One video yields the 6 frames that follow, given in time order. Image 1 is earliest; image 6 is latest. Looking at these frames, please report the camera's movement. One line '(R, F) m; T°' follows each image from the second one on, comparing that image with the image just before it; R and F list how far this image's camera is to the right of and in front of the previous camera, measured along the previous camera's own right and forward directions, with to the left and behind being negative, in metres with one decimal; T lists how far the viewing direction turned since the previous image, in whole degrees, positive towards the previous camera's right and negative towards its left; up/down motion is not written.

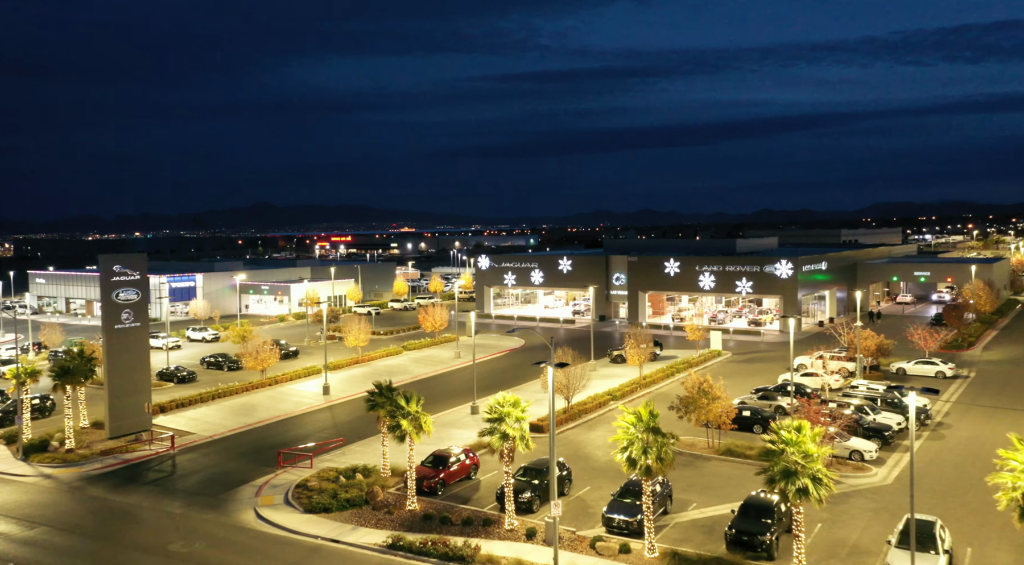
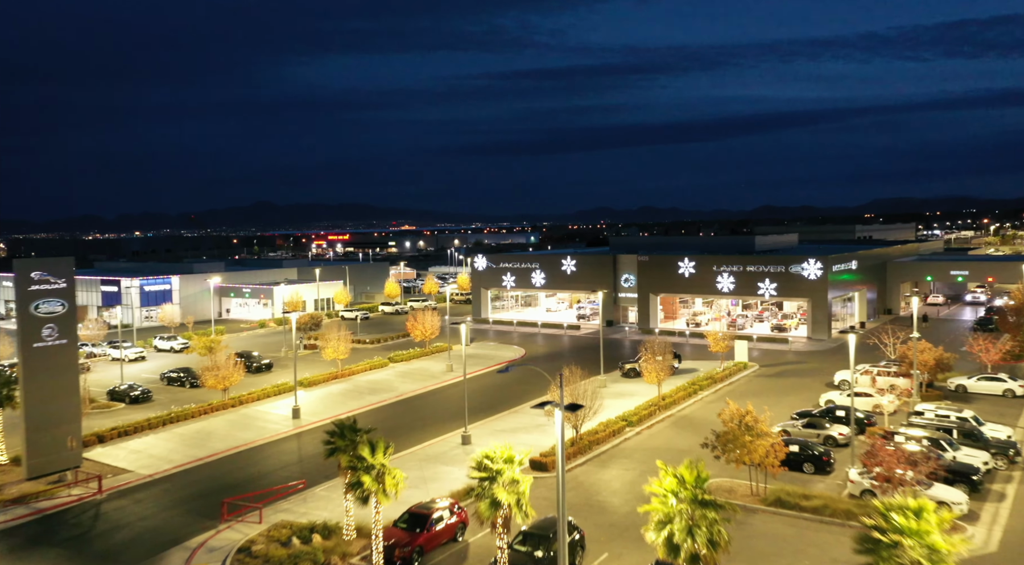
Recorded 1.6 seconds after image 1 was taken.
(+0.1, +5.5) m; 0°
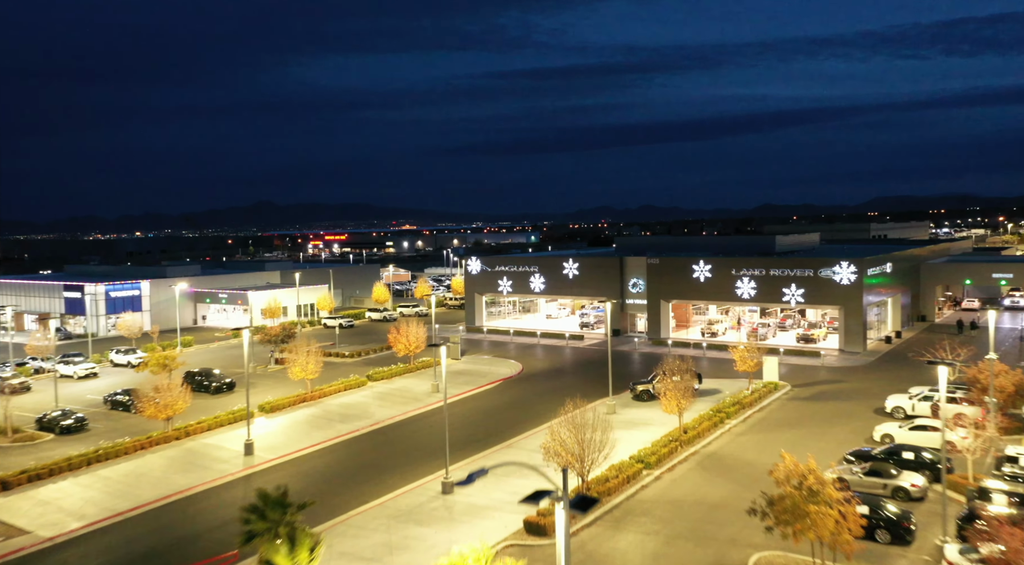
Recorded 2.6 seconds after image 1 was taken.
(+0.3, +5.6) m; 0°
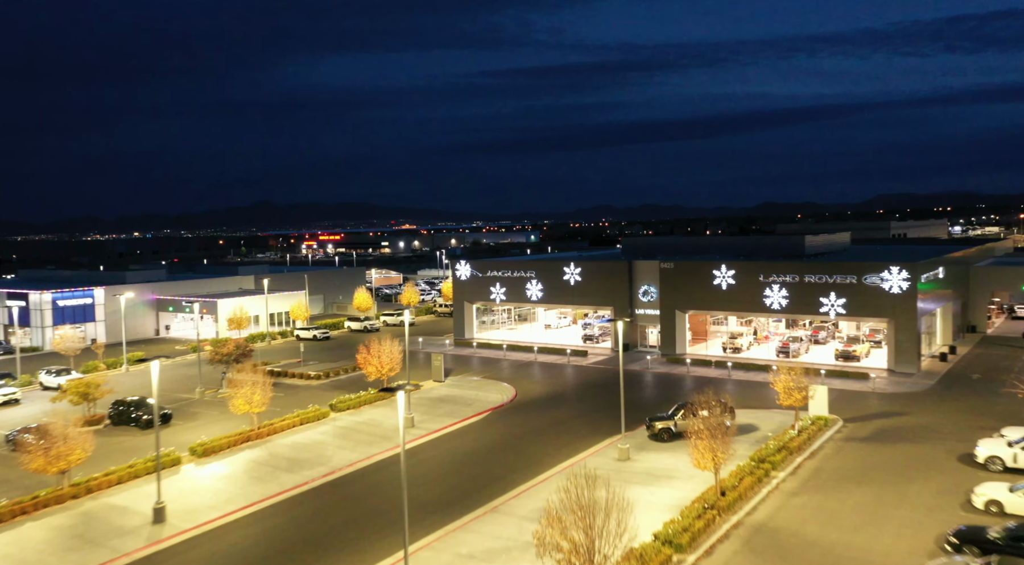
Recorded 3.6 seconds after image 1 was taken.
(+0.4, +6.8) m; 0°
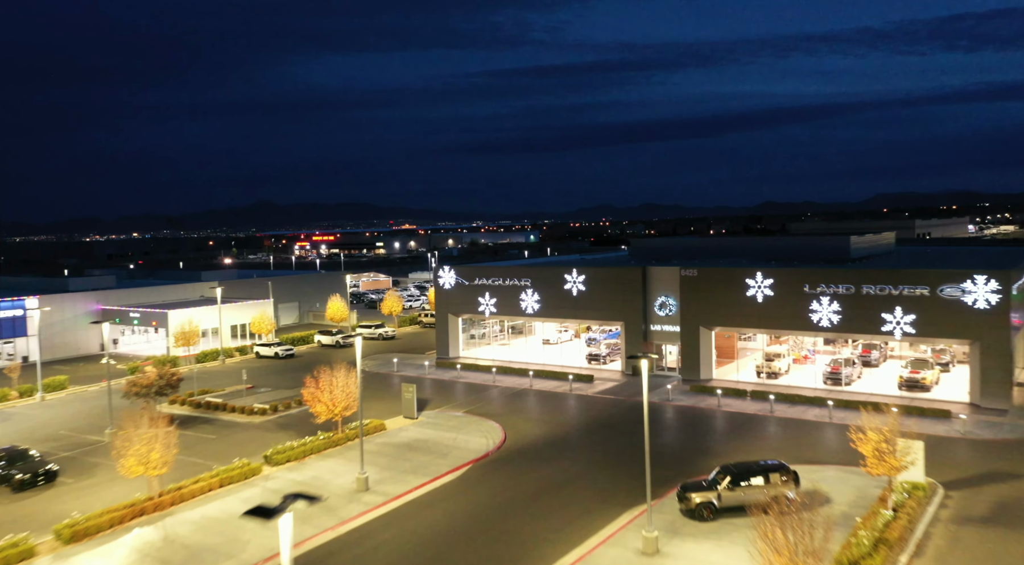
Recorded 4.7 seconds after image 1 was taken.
(+0.4, +7.8) m; 0°
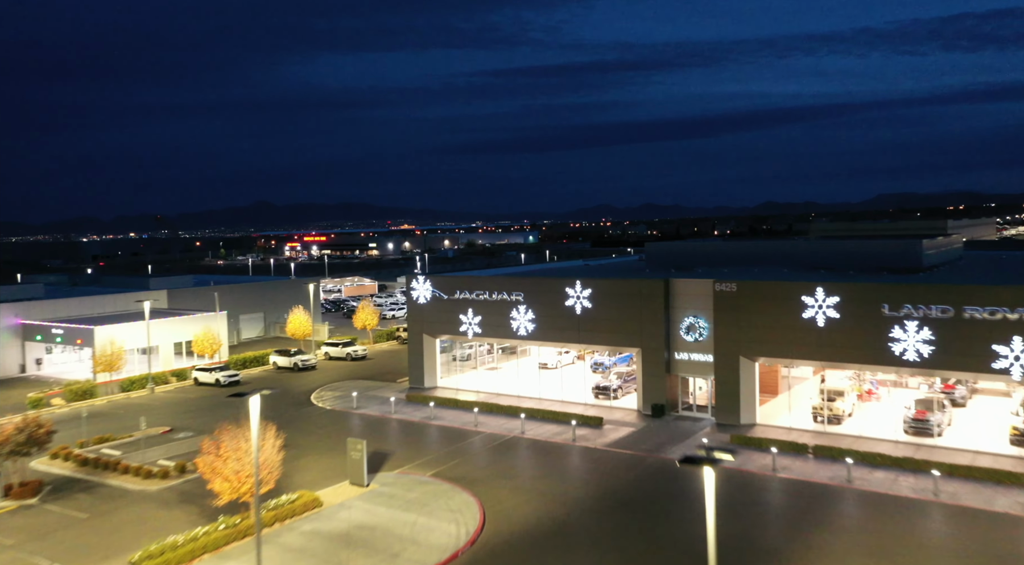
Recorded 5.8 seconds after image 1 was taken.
(+0.4, +8.5) m; 0°
